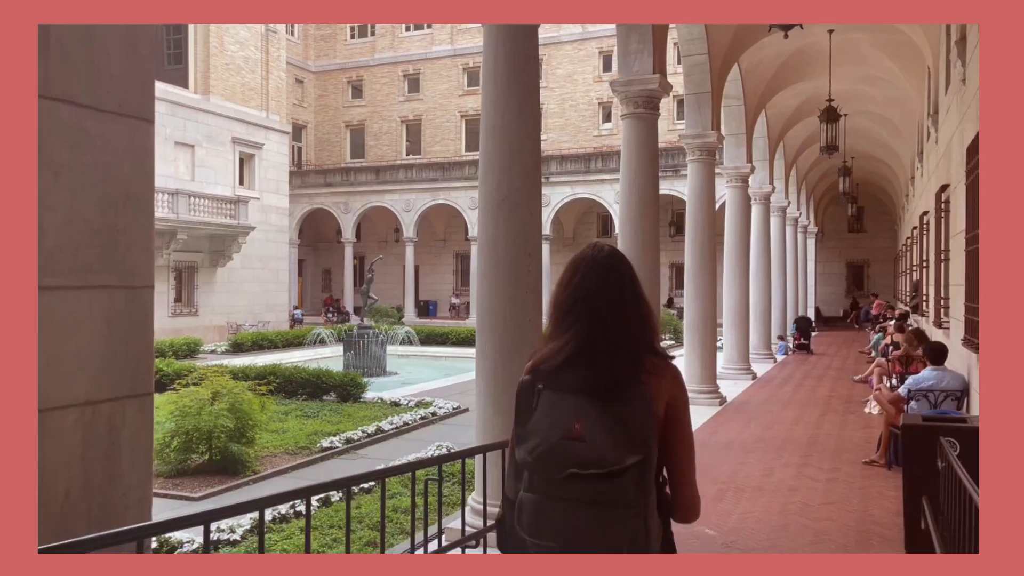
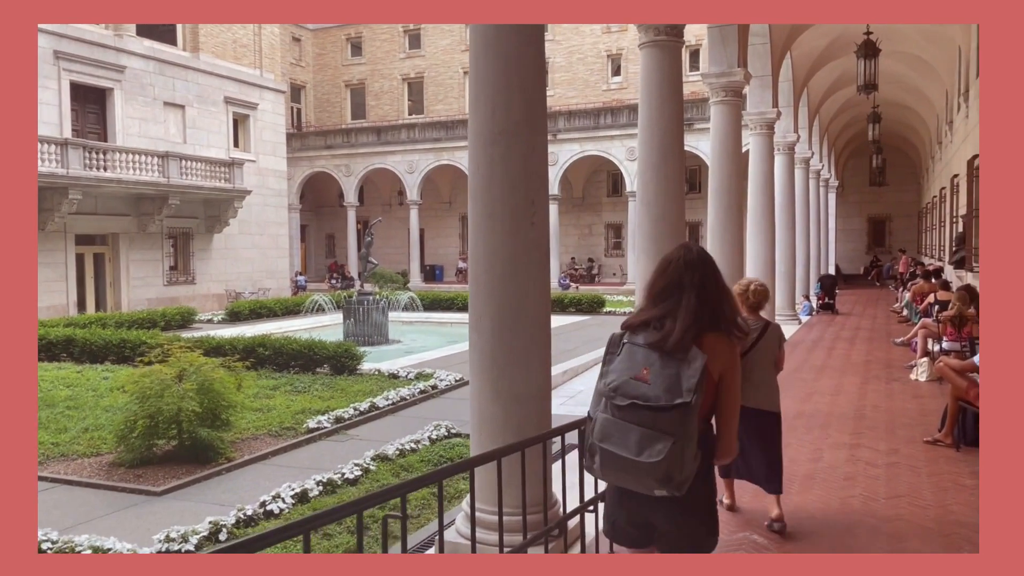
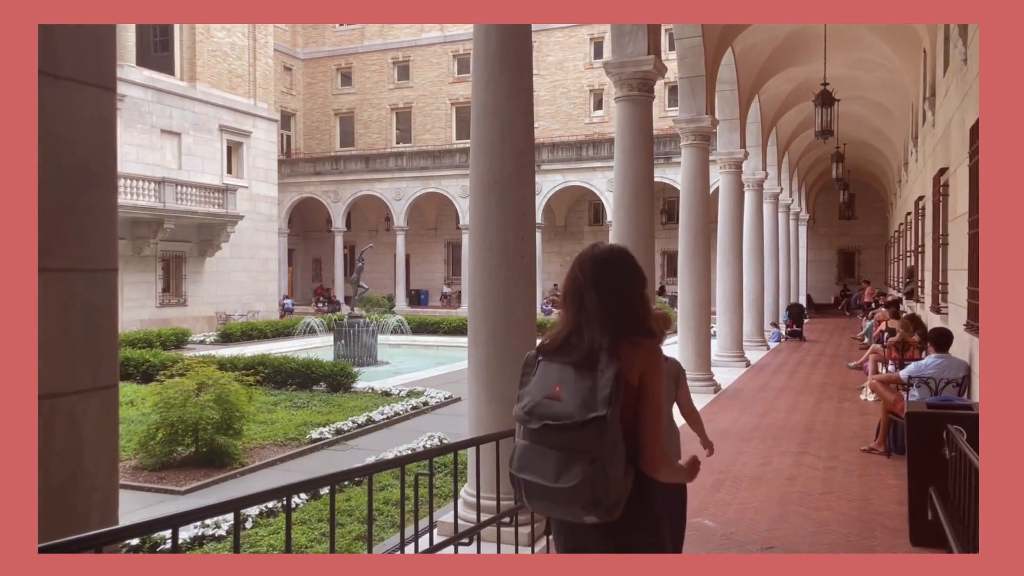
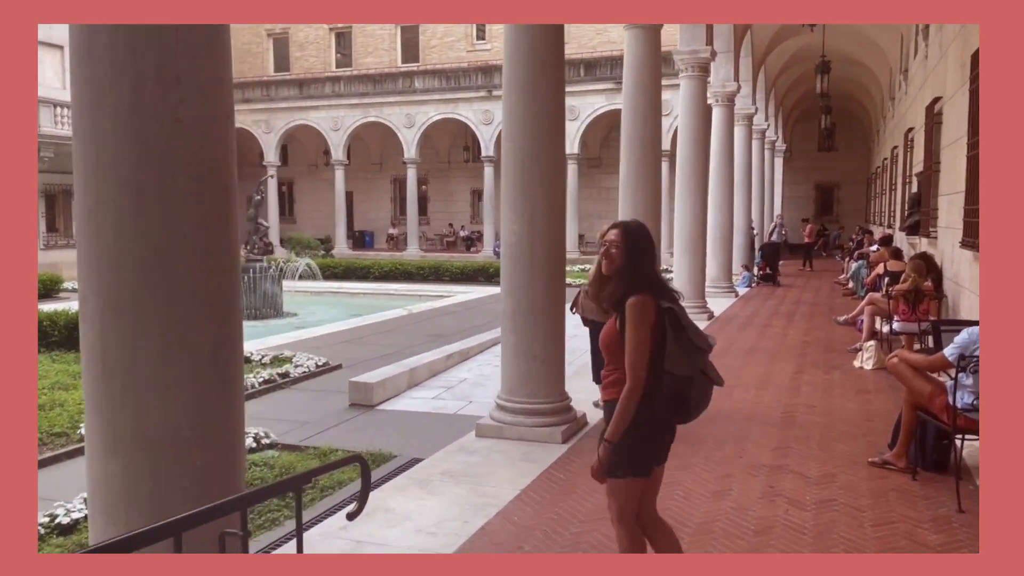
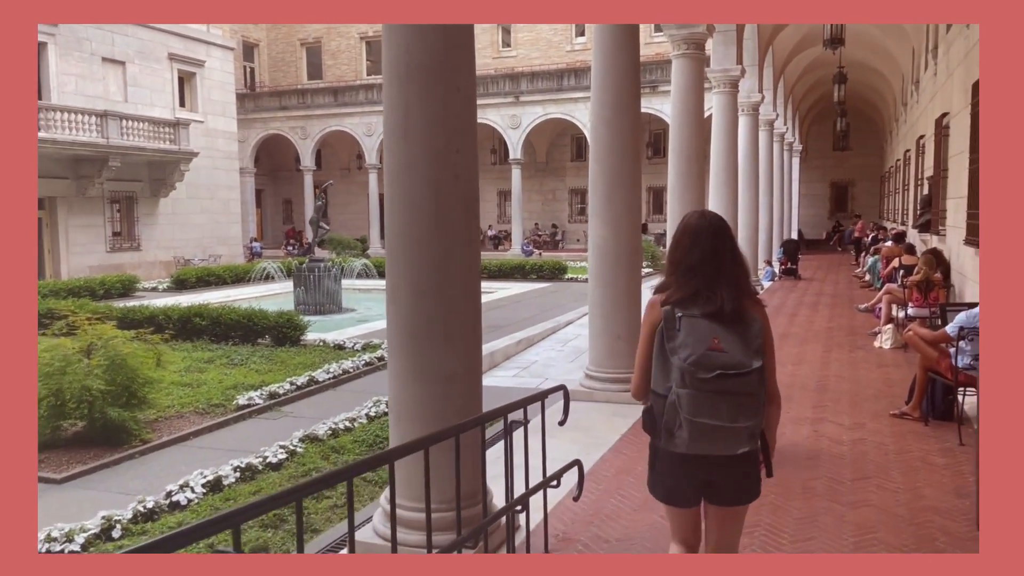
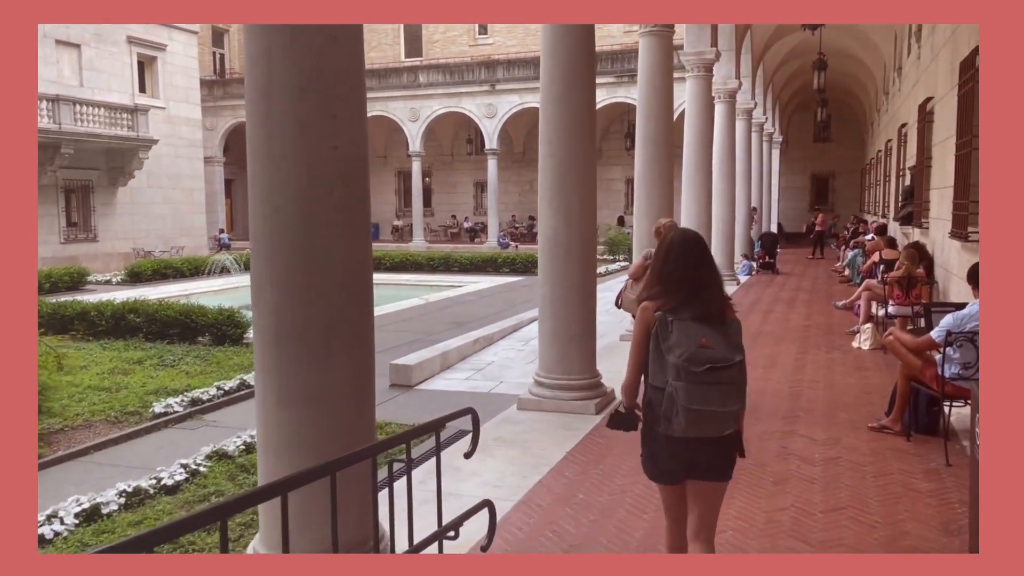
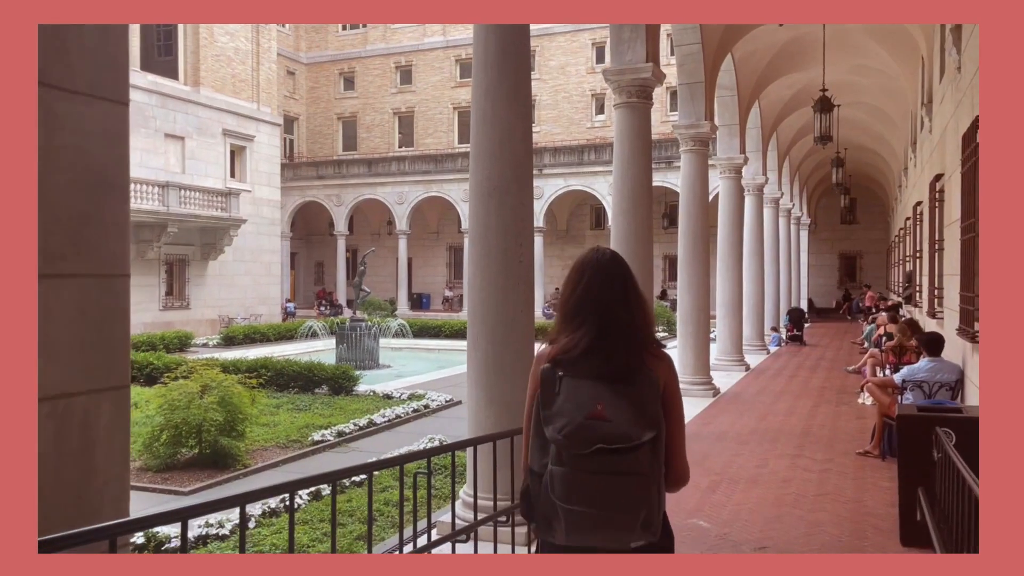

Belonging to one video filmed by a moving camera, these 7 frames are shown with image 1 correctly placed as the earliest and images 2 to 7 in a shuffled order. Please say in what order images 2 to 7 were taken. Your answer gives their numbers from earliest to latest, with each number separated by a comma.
7, 3, 2, 5, 6, 4
